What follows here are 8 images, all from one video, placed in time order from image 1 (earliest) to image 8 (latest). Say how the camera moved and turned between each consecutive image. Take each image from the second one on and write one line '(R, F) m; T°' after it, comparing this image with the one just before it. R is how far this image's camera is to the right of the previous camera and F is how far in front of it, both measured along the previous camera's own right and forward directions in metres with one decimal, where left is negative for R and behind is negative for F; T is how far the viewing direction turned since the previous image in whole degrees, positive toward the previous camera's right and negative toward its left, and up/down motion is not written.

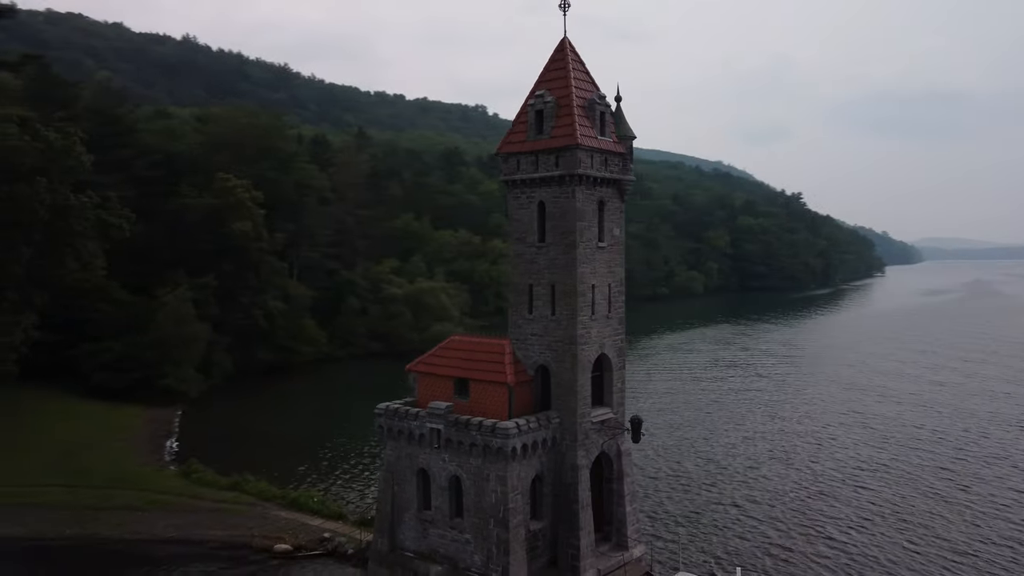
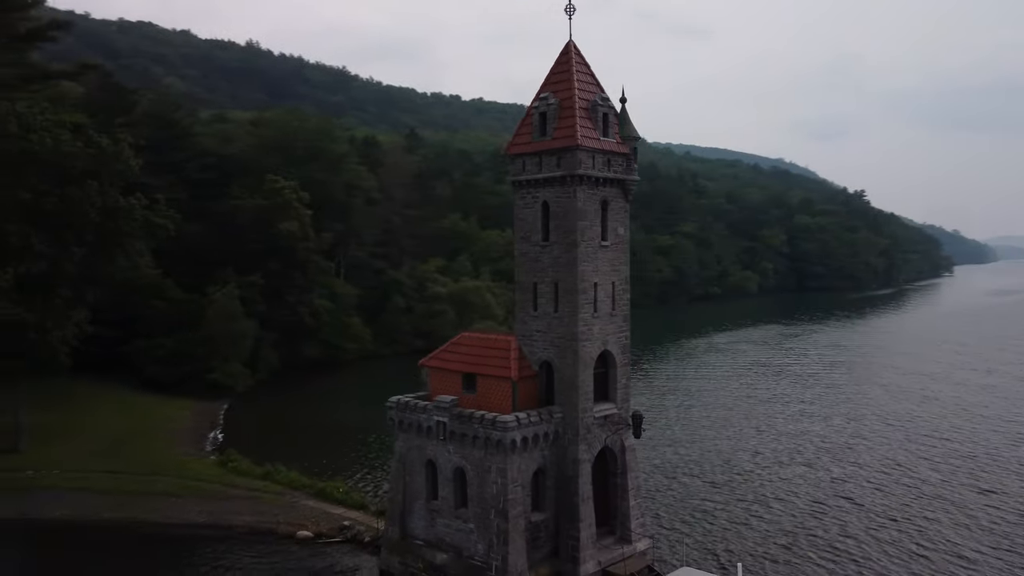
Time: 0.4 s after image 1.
(+1.4, -0.5) m; -4°
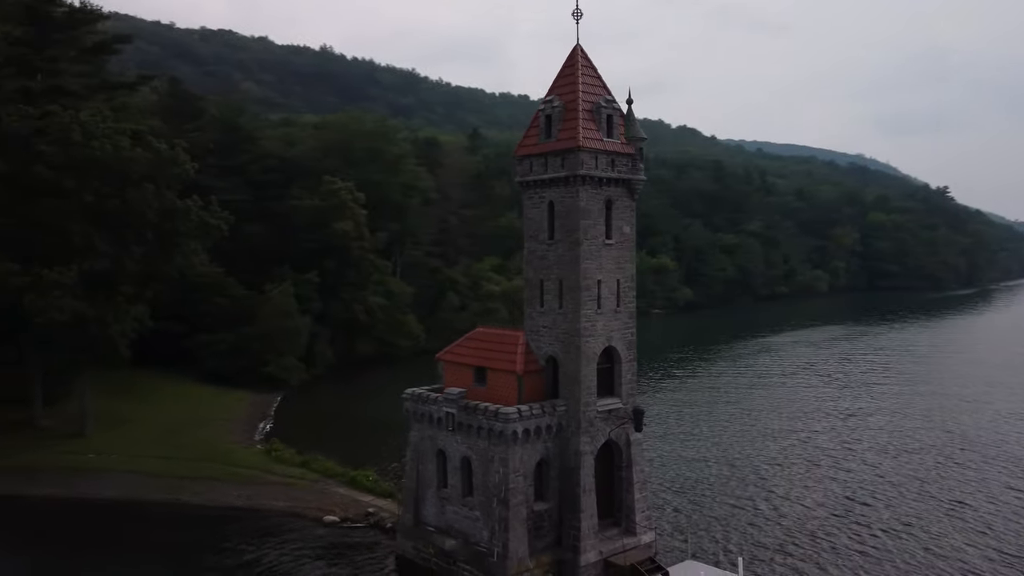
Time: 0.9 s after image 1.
(+1.8, -0.7) m; -5°
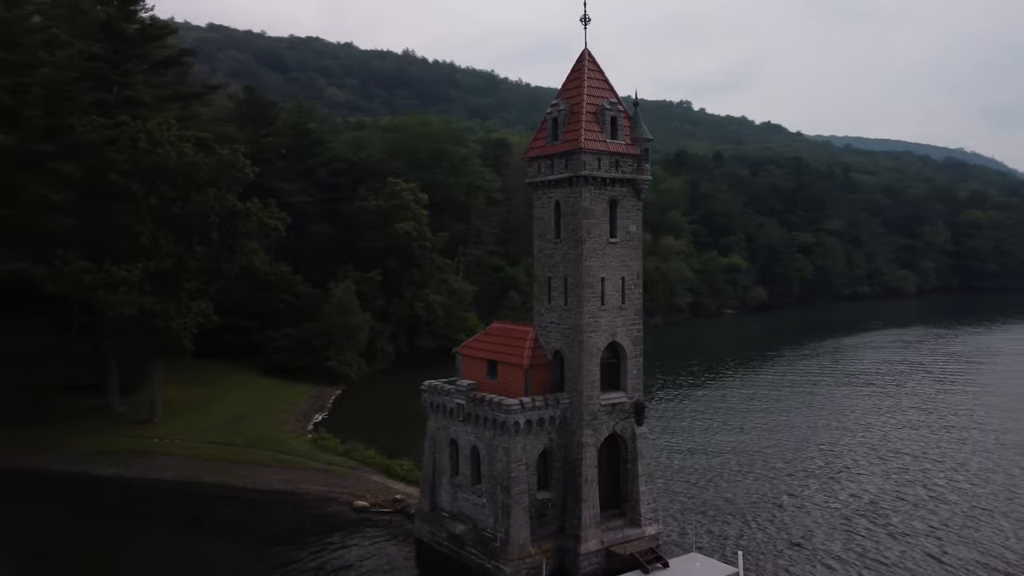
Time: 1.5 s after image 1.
(+2.2, -0.8) m; -6°
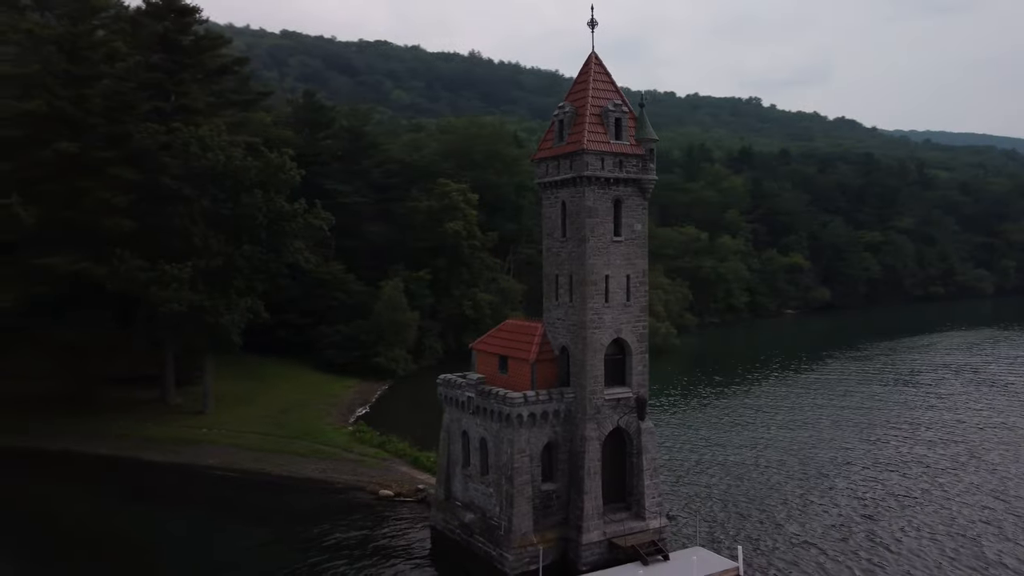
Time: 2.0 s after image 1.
(+1.8, -0.7) m; -5°
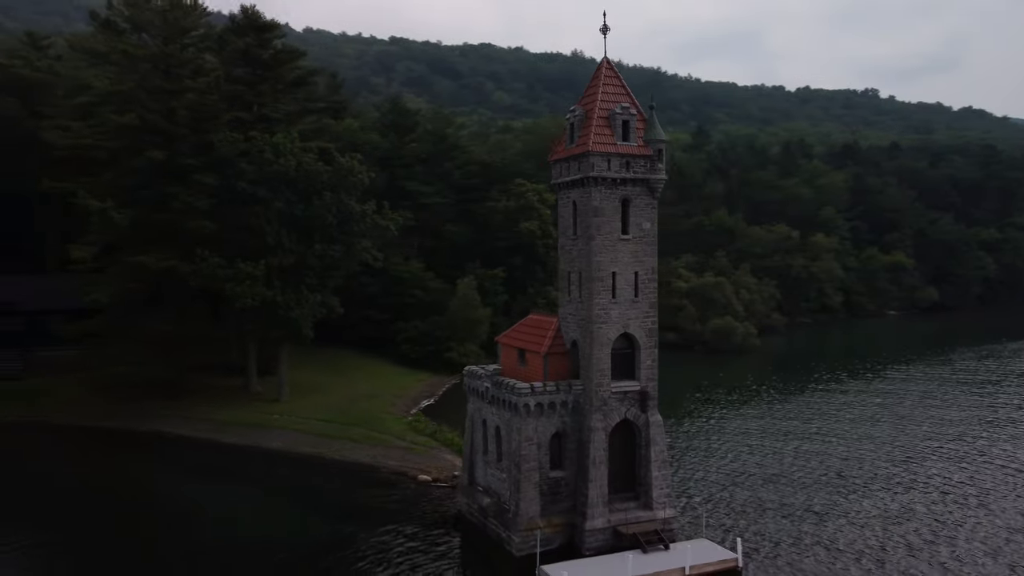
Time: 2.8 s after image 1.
(+2.9, -1.0) m; -8°
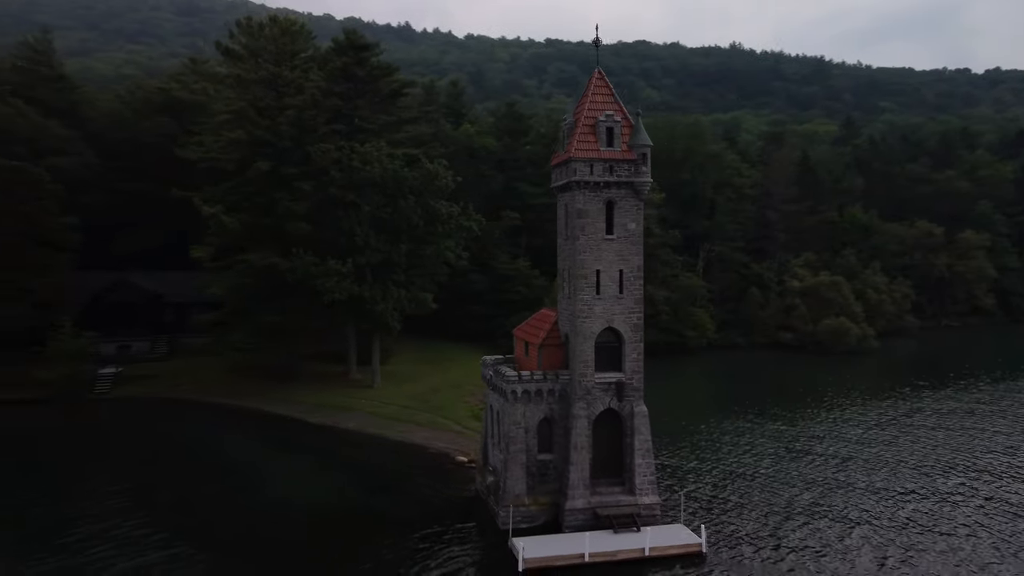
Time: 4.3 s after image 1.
(+5.5, -1.6) m; -12°
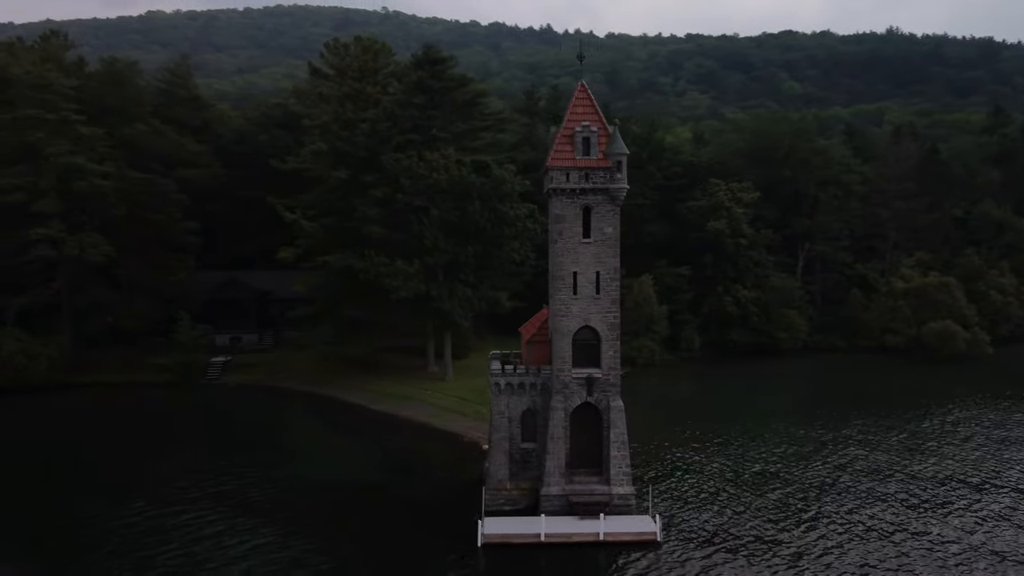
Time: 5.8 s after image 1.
(+5.7, -1.5) m; -11°
